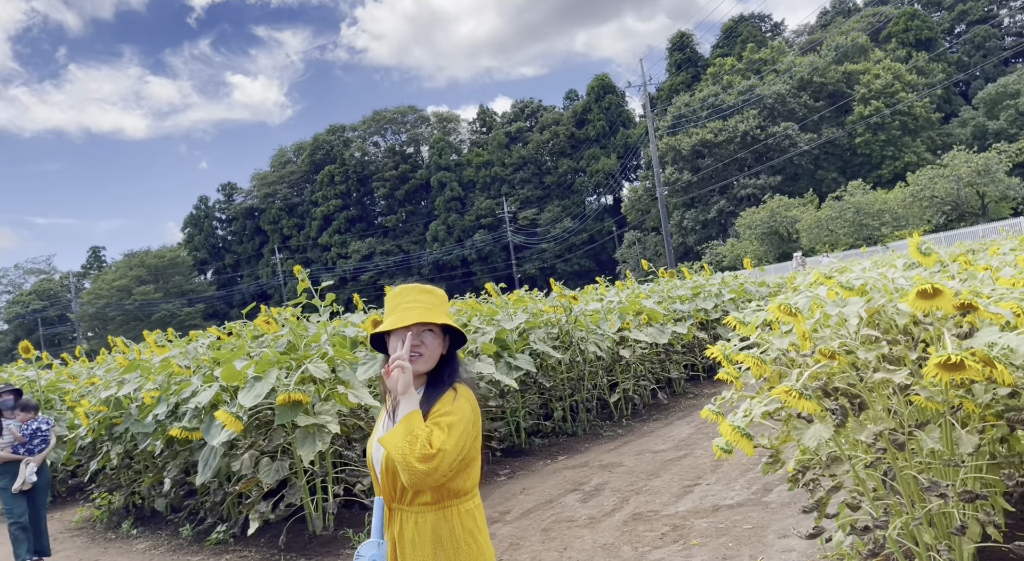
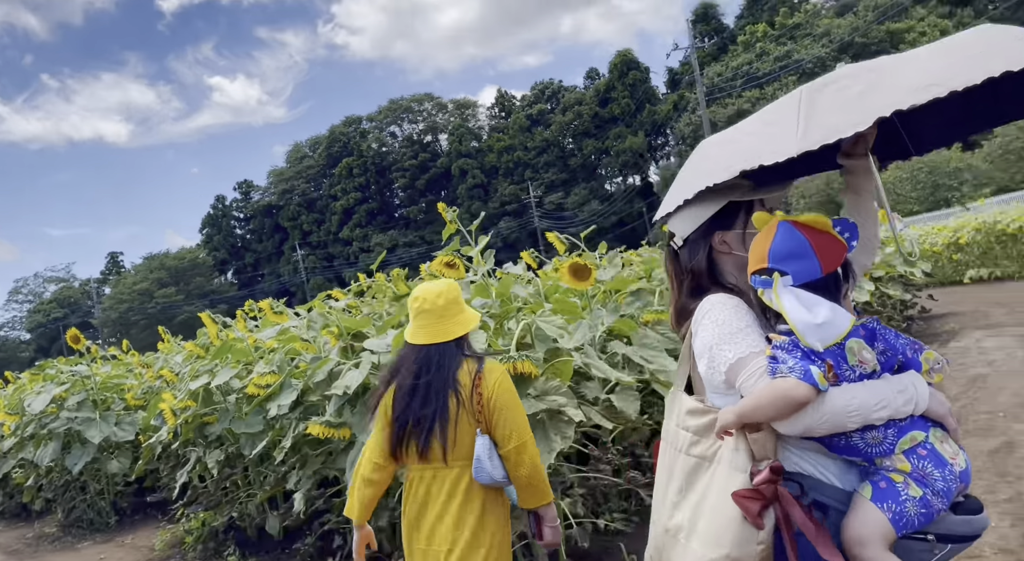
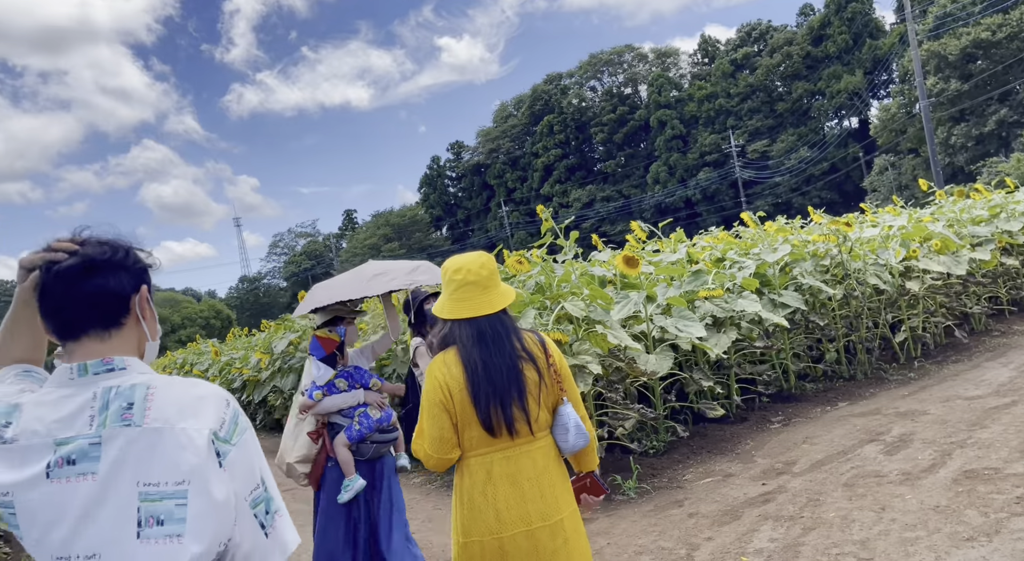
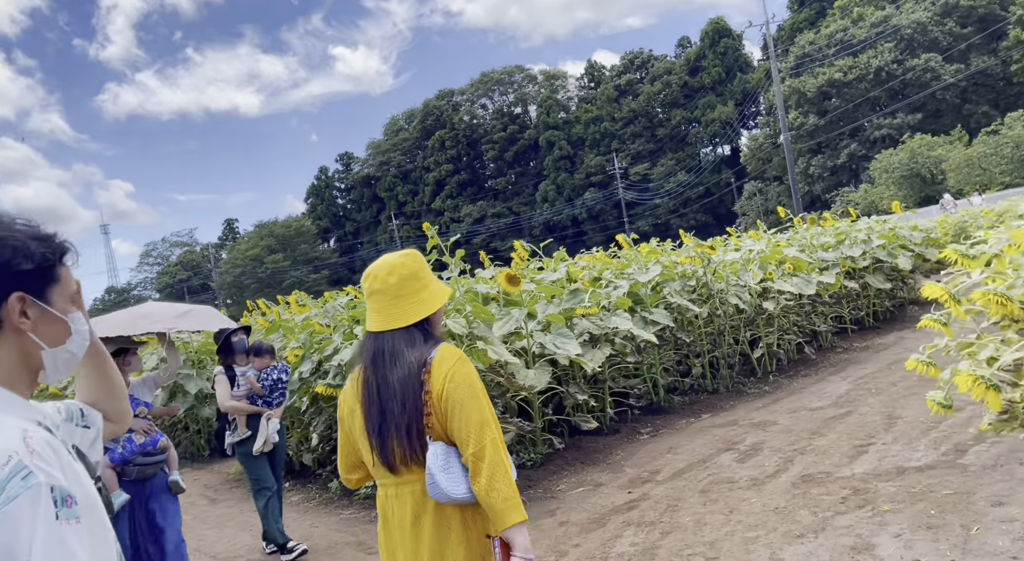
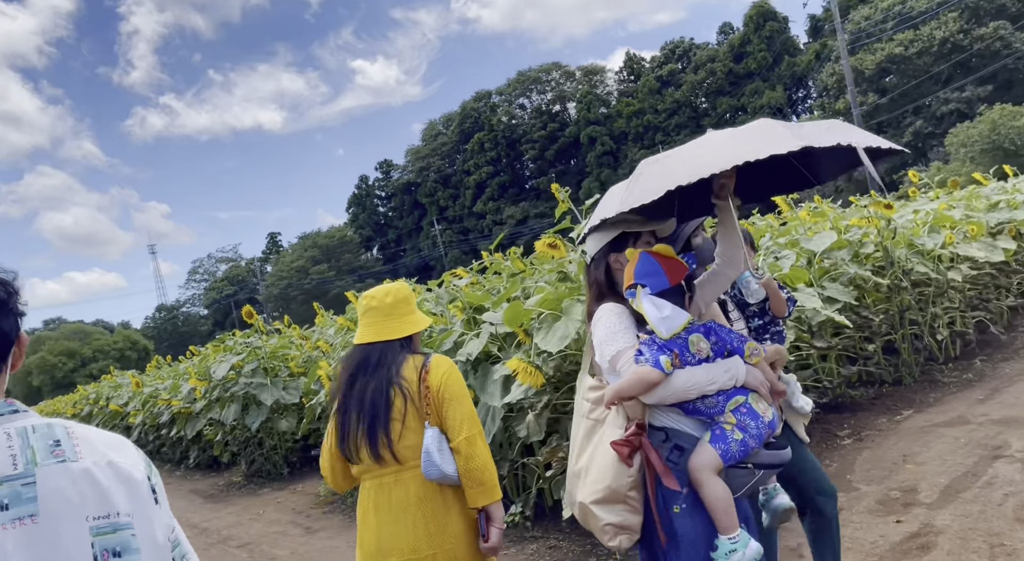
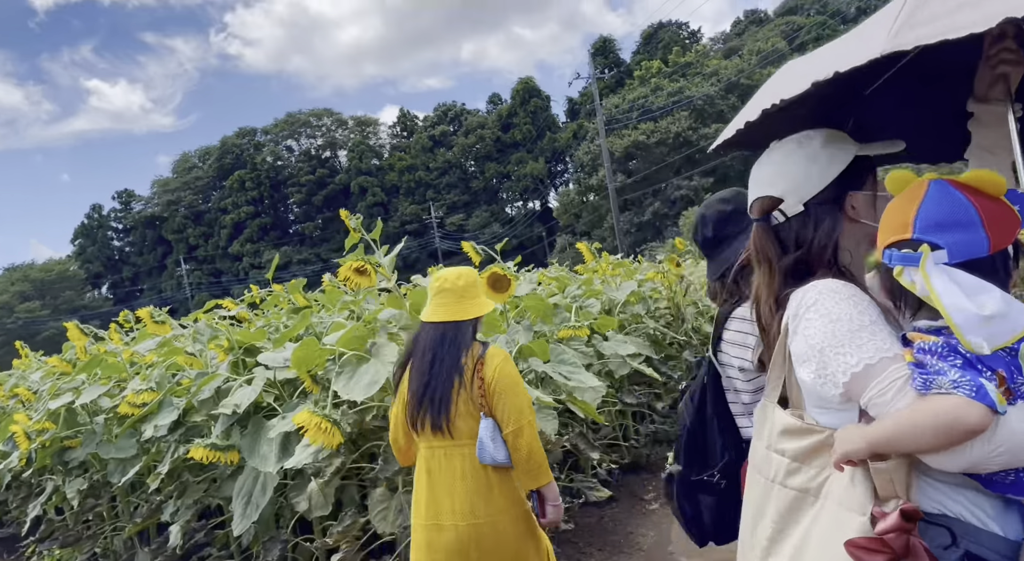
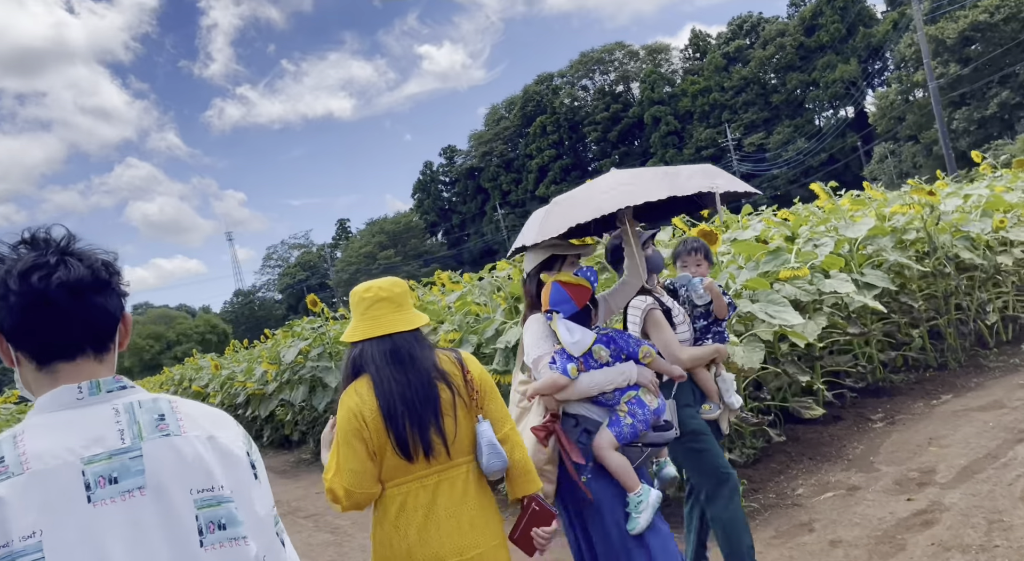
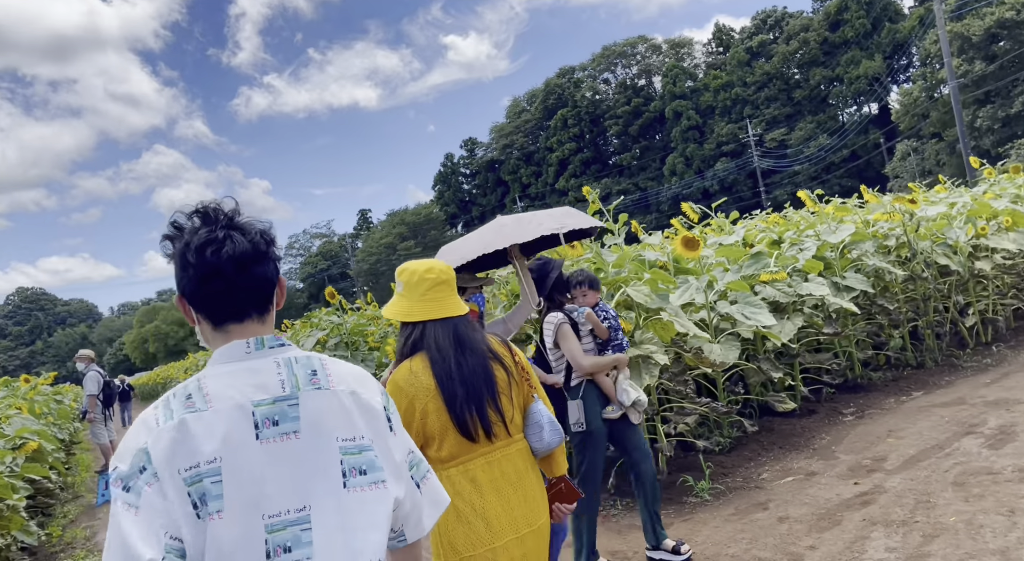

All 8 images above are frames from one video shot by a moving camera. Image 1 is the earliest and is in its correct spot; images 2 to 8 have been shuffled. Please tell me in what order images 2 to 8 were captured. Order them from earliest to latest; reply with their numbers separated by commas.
4, 3, 8, 7, 5, 2, 6
